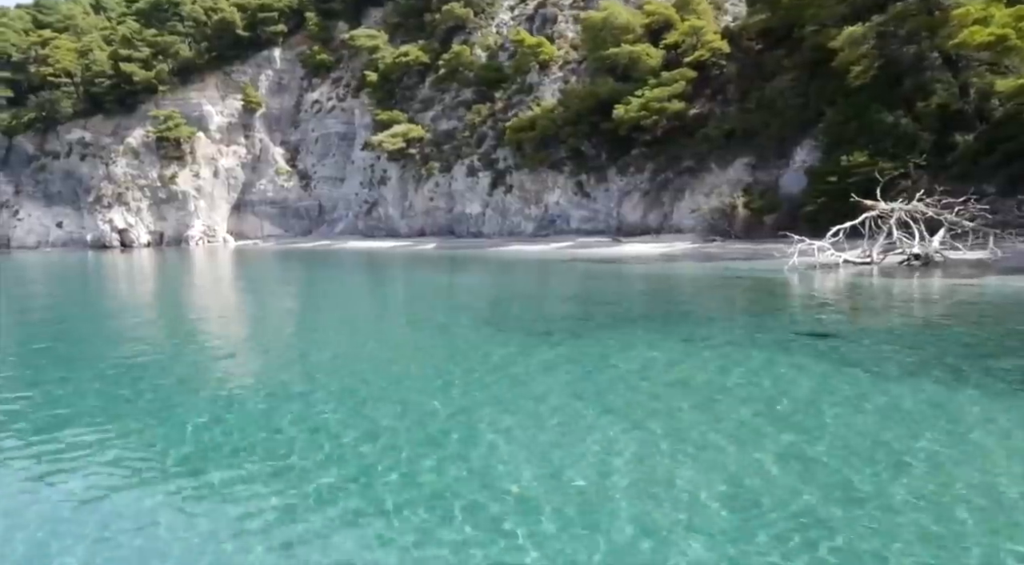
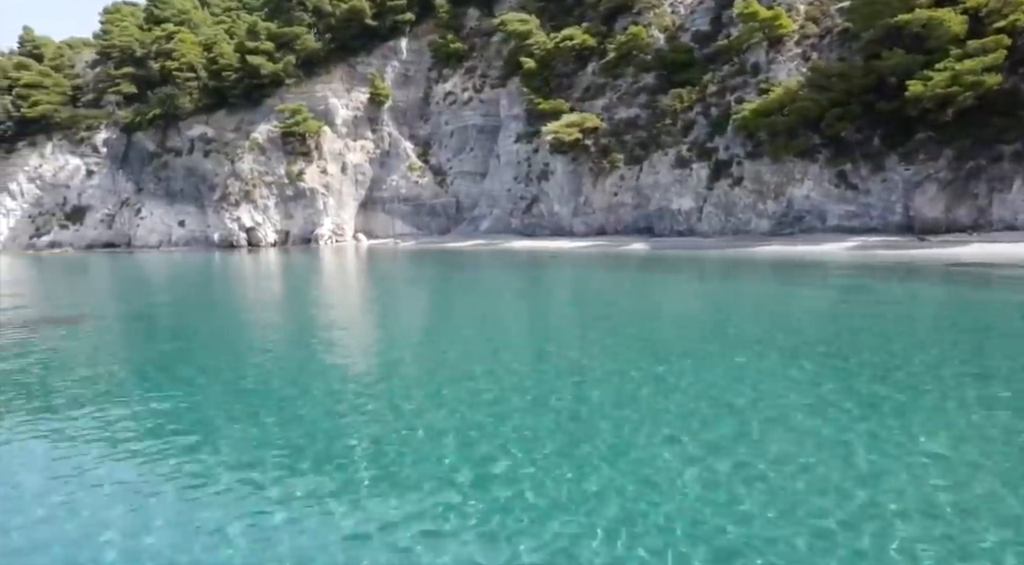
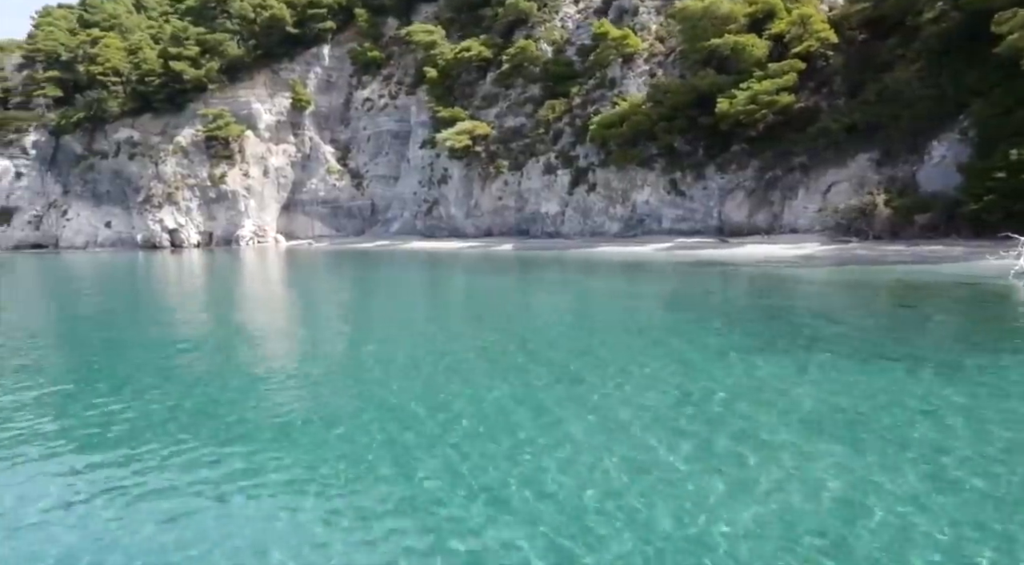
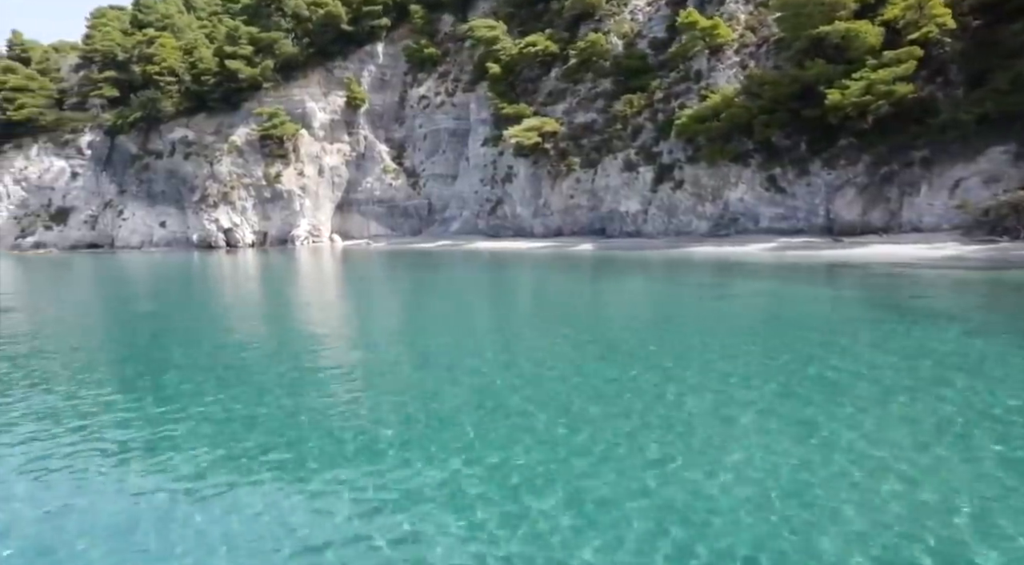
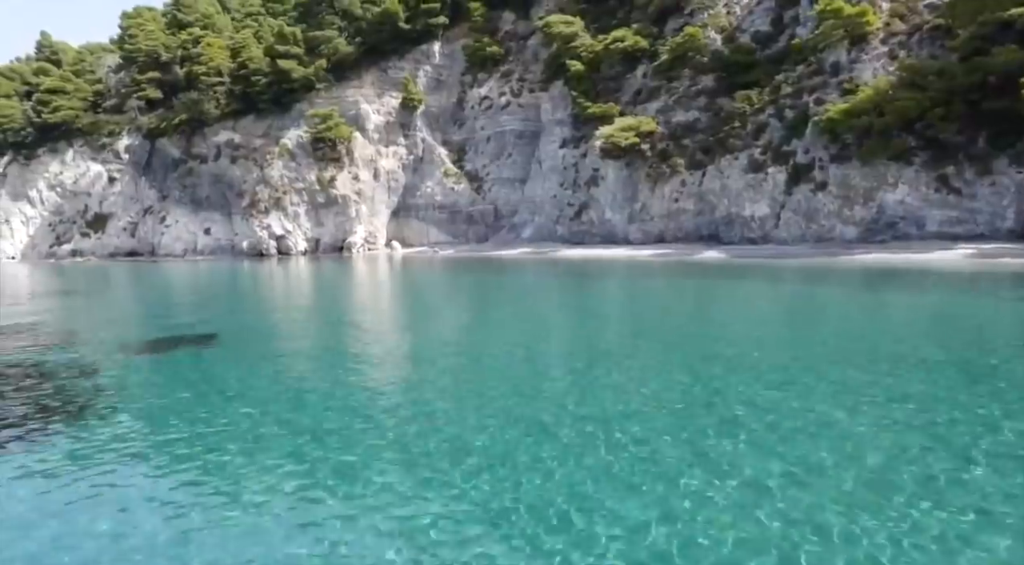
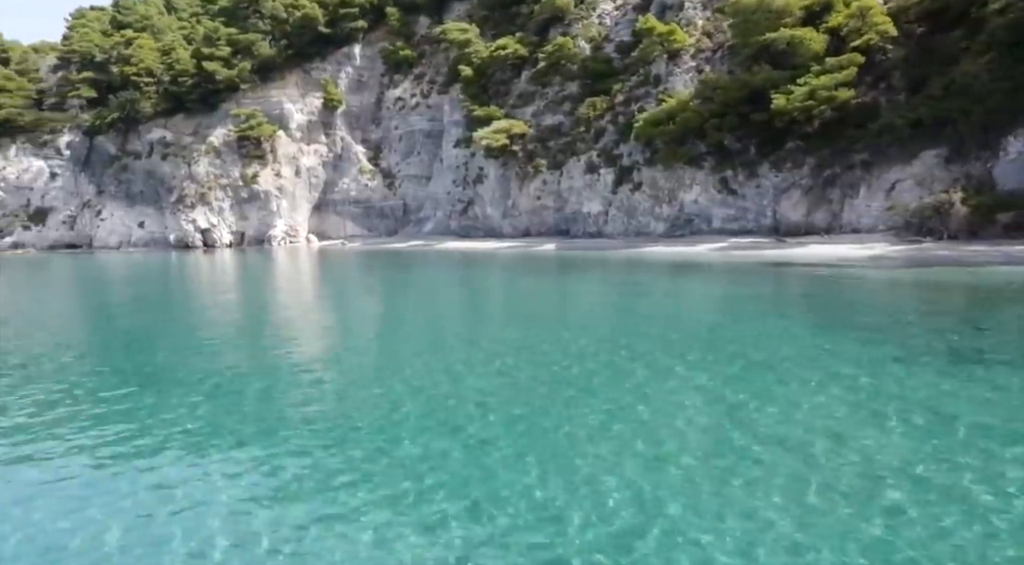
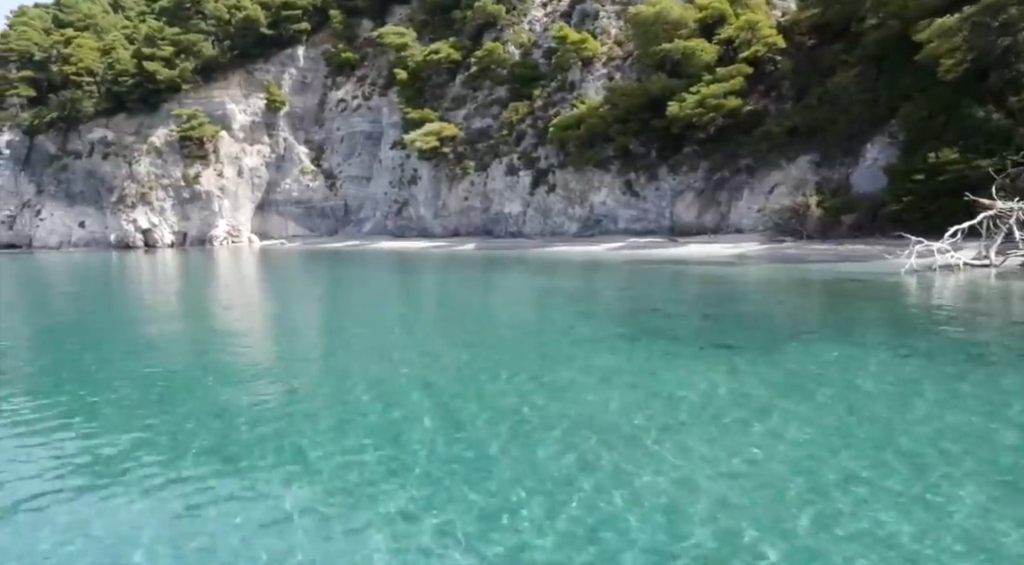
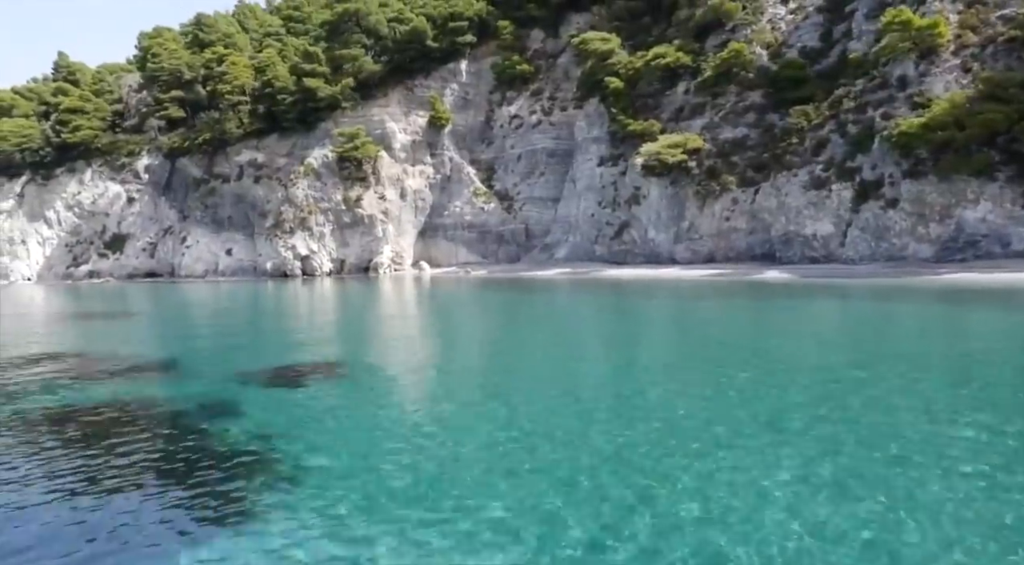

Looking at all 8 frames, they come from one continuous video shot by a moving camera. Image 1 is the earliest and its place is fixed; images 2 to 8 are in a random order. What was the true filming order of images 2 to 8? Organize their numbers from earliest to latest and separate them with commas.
7, 3, 6, 4, 2, 5, 8
